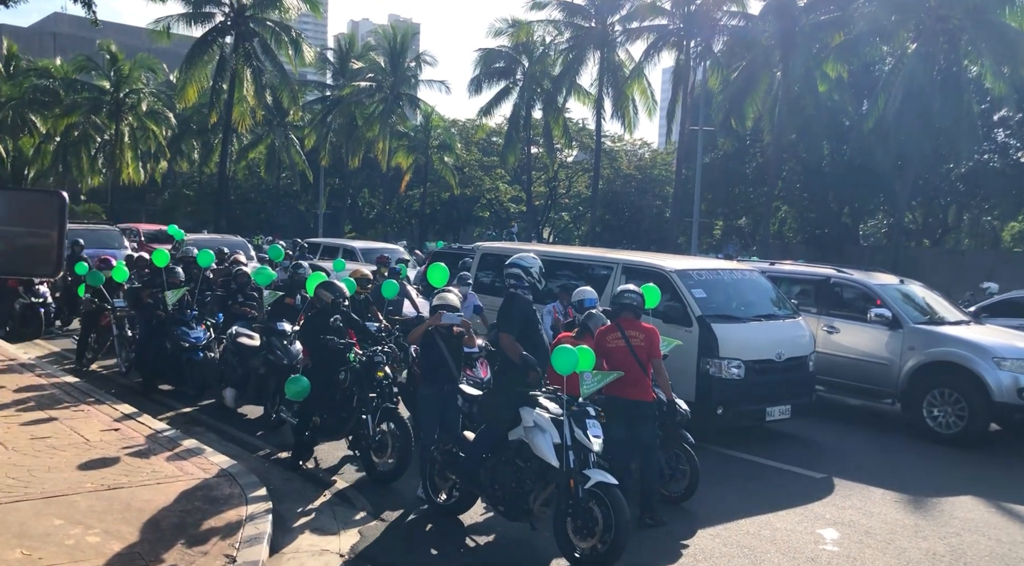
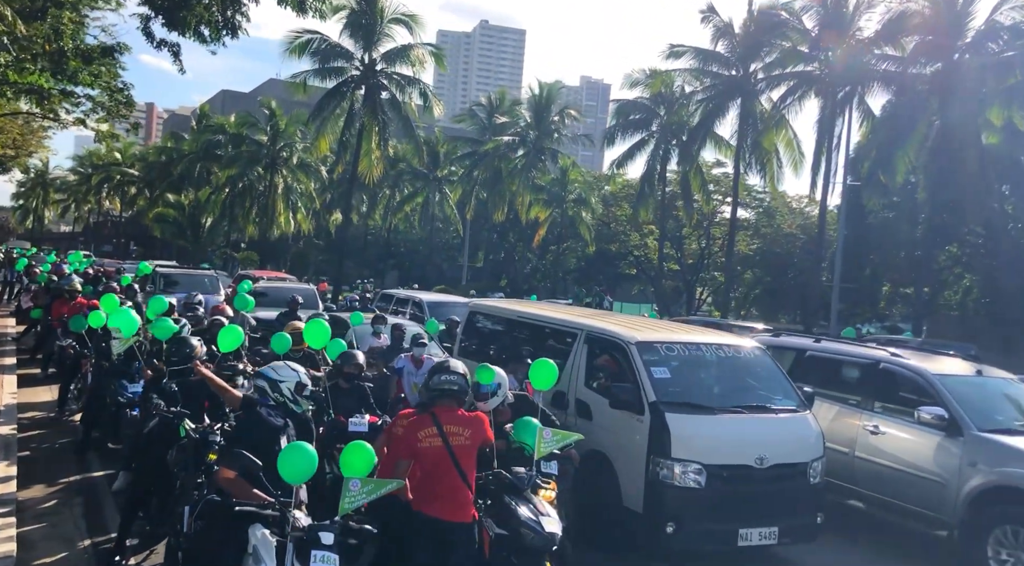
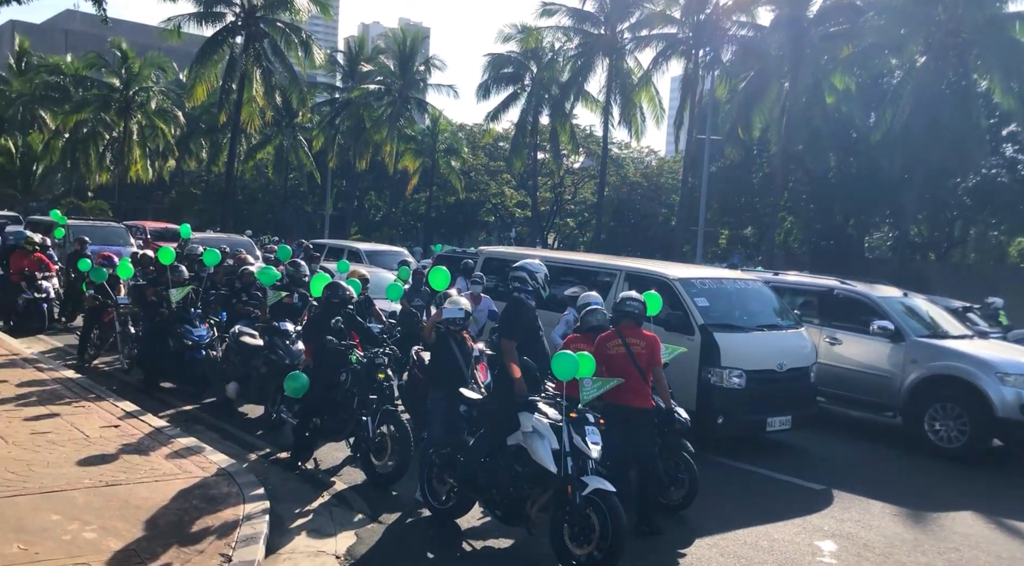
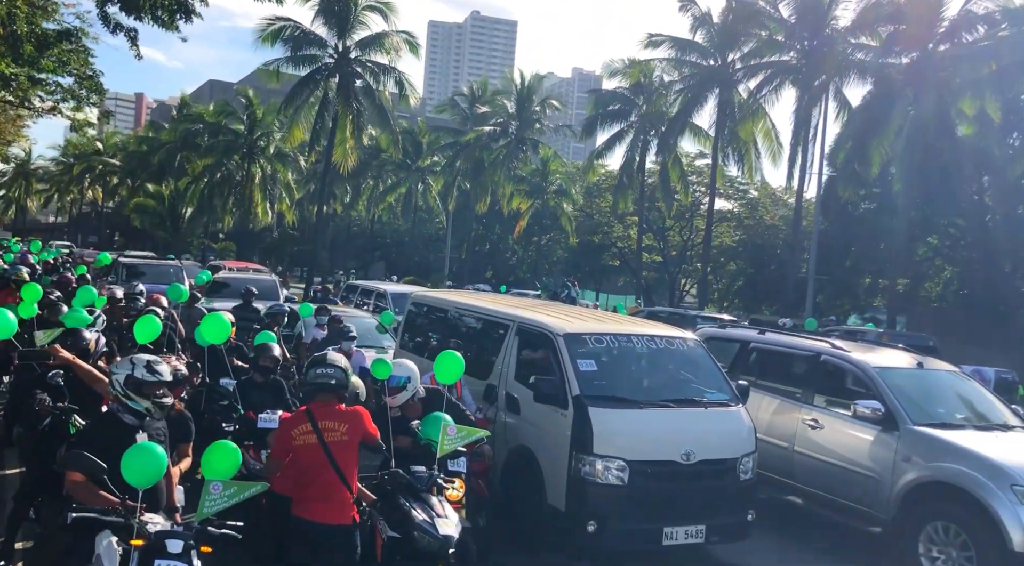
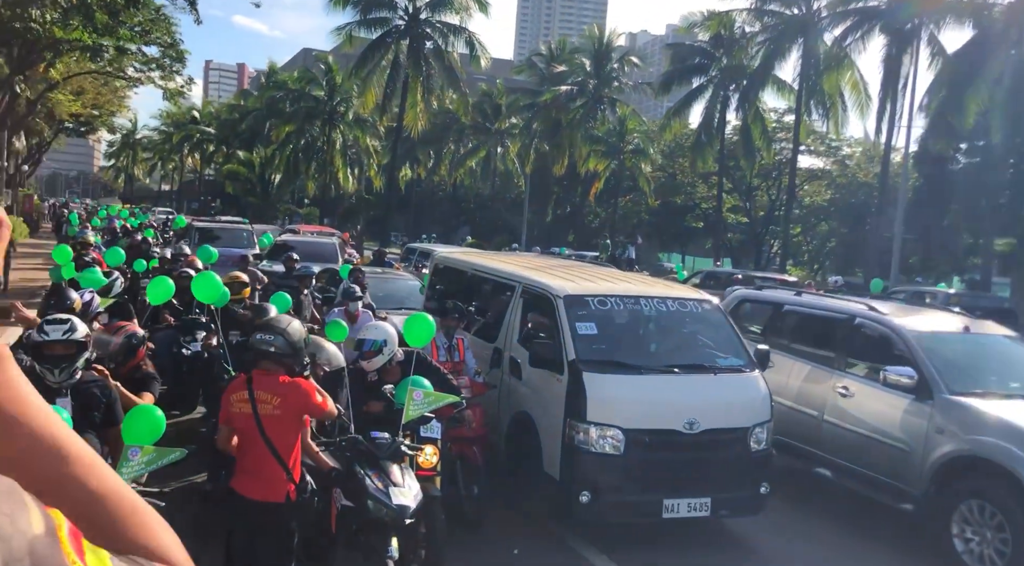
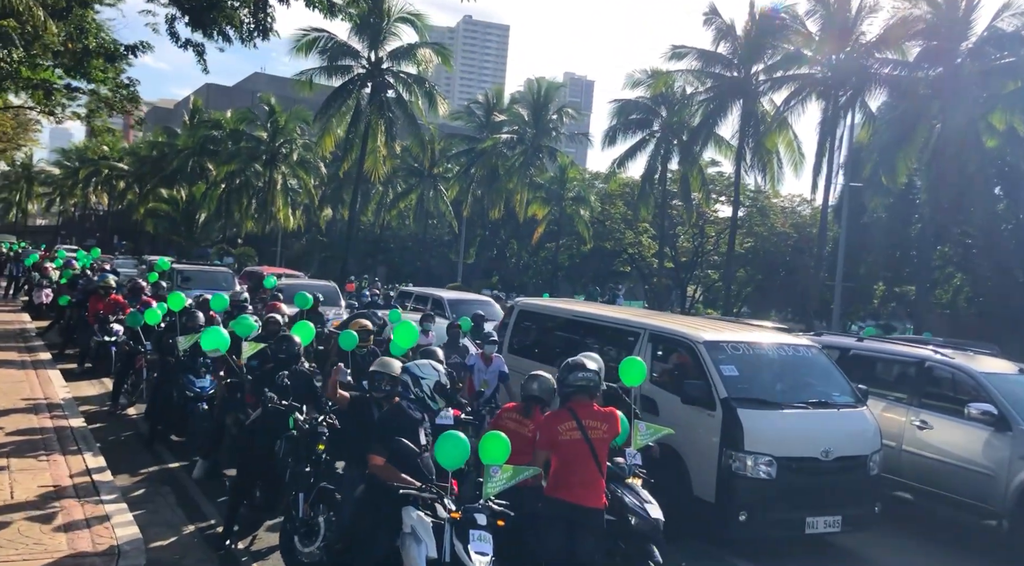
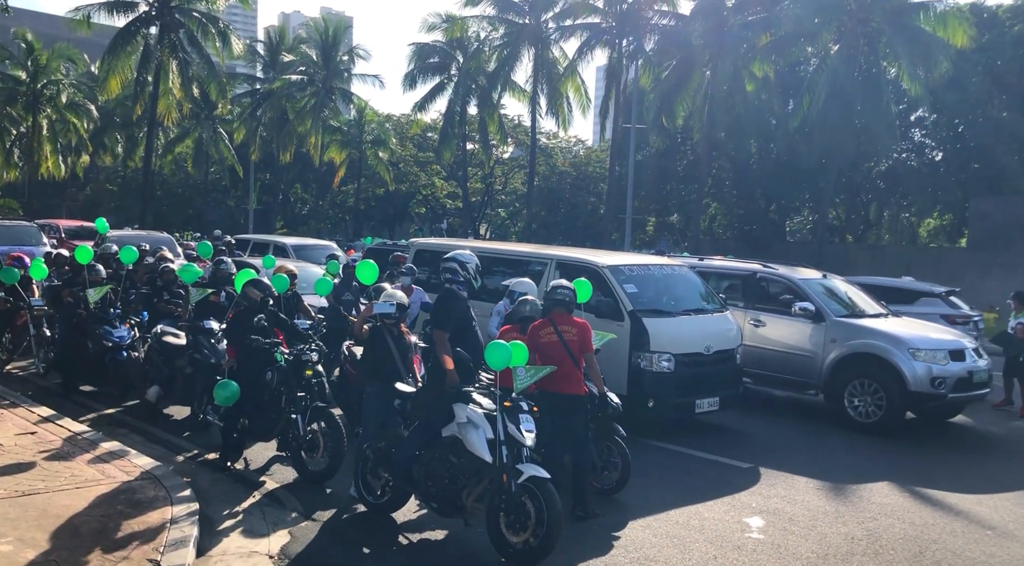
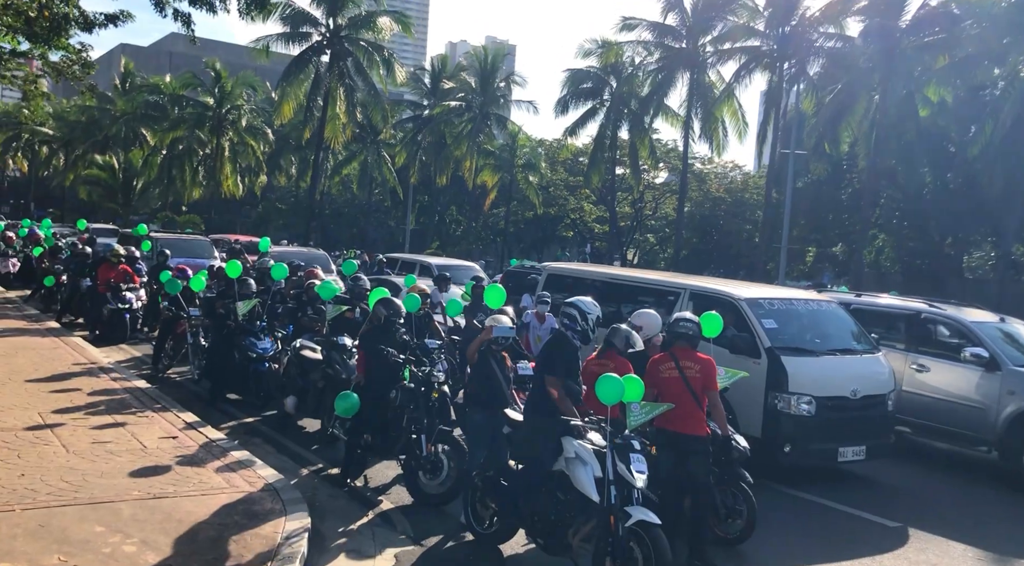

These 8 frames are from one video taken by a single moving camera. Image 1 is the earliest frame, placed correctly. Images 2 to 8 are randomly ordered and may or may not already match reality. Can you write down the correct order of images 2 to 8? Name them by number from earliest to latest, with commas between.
7, 3, 8, 6, 2, 4, 5
